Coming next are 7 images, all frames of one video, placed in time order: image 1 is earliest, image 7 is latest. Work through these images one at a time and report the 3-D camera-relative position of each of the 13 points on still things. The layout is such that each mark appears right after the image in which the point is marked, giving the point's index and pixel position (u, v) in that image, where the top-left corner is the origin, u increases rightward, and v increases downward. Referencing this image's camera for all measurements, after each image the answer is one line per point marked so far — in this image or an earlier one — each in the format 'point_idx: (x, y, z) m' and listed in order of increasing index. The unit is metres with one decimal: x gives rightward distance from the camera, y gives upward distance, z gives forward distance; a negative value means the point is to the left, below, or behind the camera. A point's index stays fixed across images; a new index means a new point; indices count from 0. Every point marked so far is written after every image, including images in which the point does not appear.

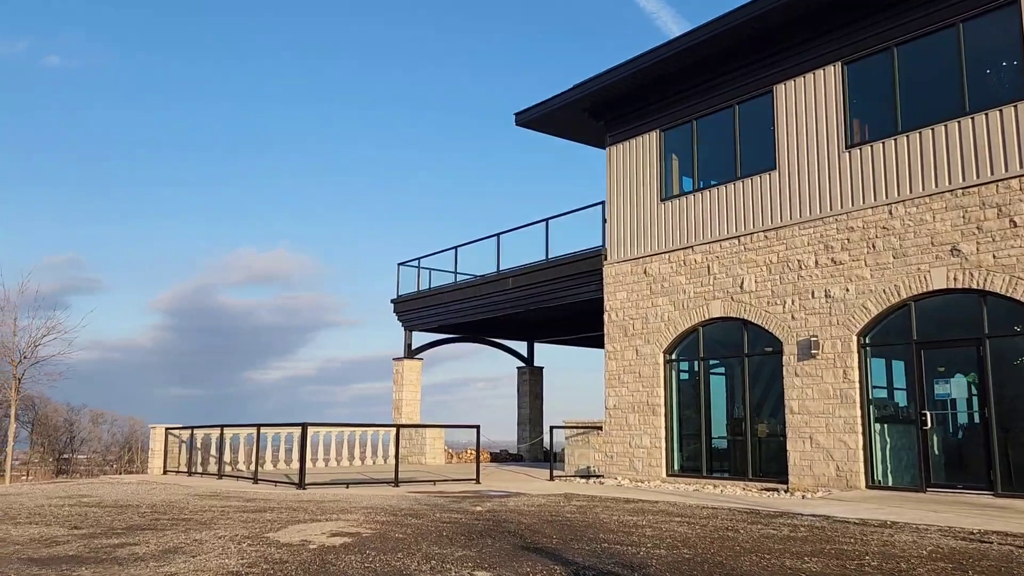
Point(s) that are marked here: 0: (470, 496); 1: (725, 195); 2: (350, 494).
0: (-0.6, -2.8, +11.1) m
1: (+3.5, +1.6, +13.9) m
2: (-2.1, -2.7, +11.2) m
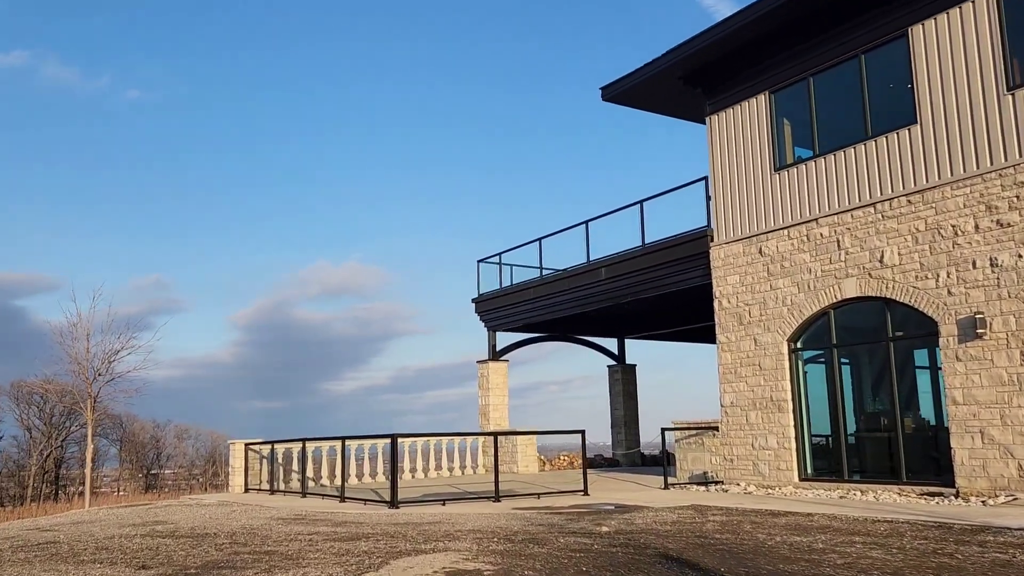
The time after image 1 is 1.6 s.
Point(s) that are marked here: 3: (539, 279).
0: (+0.9, -2.6, +9.7) m
1: (+5.0, +1.9, +12.1) m
2: (-0.7, -2.7, +9.9) m
3: (+0.6, +0.2, +19.1) m
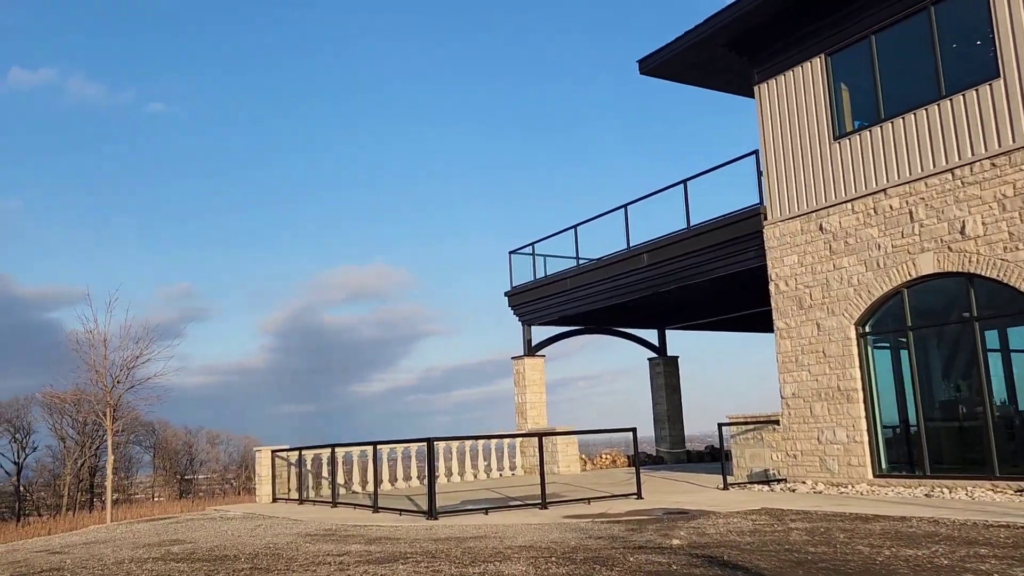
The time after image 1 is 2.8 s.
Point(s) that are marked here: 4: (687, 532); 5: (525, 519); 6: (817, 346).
0: (+1.4, -2.4, +8.7) m
1: (+5.4, +2.2, +11.0) m
2: (-0.2, -2.5, +8.9) m
3: (+1.4, +0.4, +18.0) m
4: (+1.6, -2.2, +7.6) m
5: (+0.2, -2.6, +9.4) m
6: (+4.4, -0.8, +12.2) m
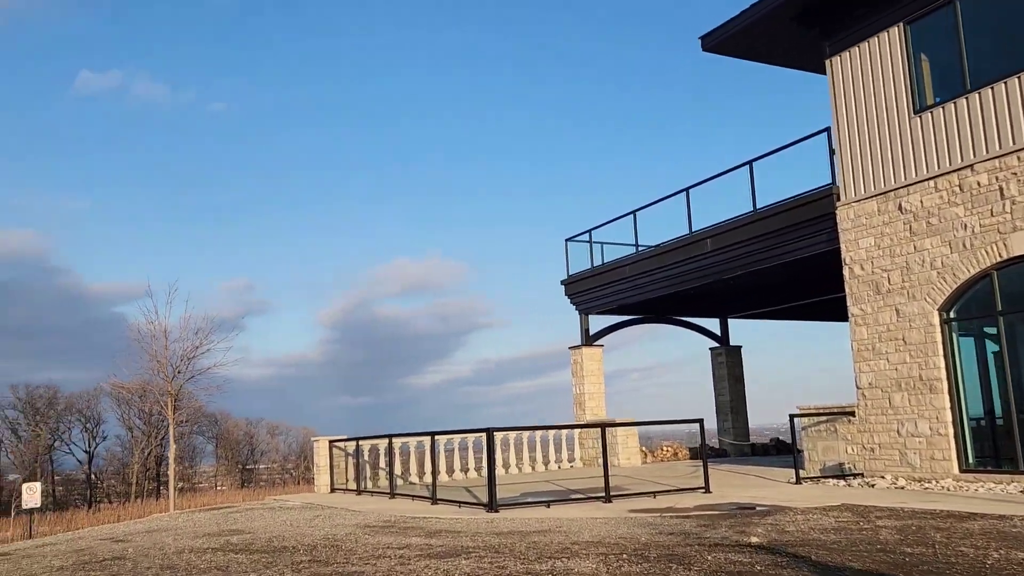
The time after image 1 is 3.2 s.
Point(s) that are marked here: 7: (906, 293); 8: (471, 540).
0: (+2.0, -2.2, +8.2) m
1: (+6.2, +2.4, +10.2) m
2: (+0.5, -2.3, +8.5) m
3: (+2.6, +0.7, +17.5) m
4: (+2.2, -2.1, +7.2) m
5: (+0.8, -2.4, +9.0) m
6: (+5.3, -0.6, +11.5) m
7: (+5.4, -0.1, +11.4) m
8: (-0.4, -2.2, +7.4) m
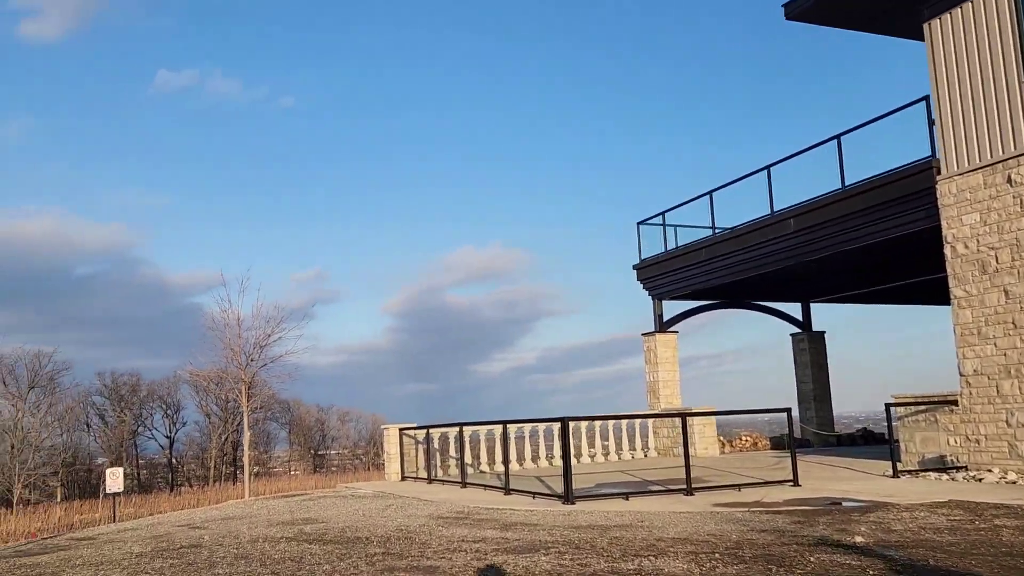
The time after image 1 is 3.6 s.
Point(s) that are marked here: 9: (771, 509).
0: (+2.8, -2.1, +7.7) m
1: (+7.0, +2.7, +9.3) m
2: (+1.3, -2.2, +8.1) m
3: (+4.0, +1.0, +16.9) m
4: (+2.8, -1.9, +6.6) m
5: (+1.6, -2.2, +8.5) m
6: (+6.3, -0.4, +10.6) m
7: (+6.3, +0.2, +10.5) m
8: (+0.3, -2.1, +7.0) m
9: (+2.5, -2.1, +7.9) m
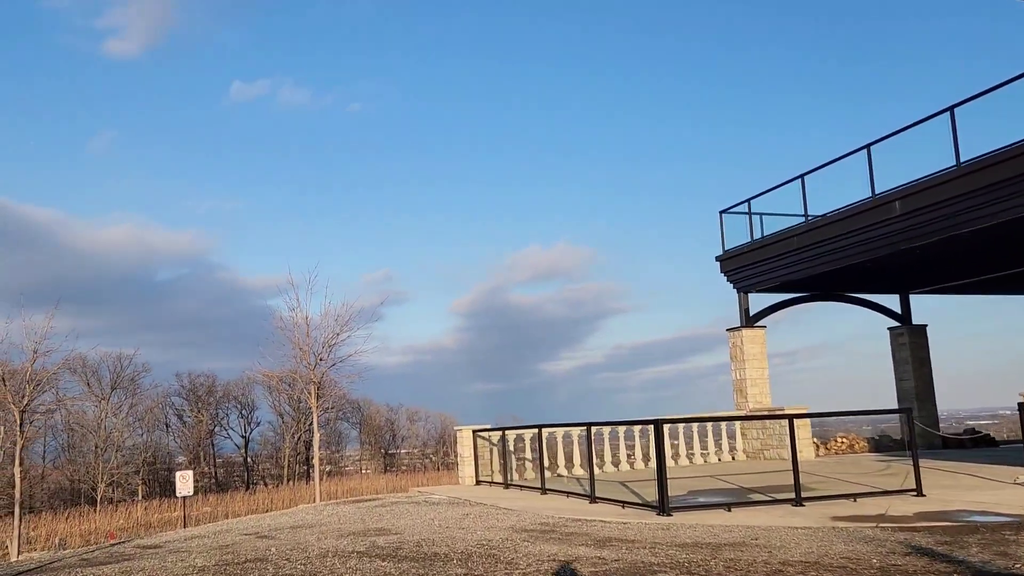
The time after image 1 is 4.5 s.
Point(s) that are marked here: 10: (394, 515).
0: (+3.5, -1.9, +6.6) m
1: (+7.8, +2.9, +7.9) m
2: (+2.1, -2.0, +7.2) m
3: (+5.5, +1.2, +15.7) m
4: (+3.5, -1.8, +5.6) m
5: (+2.5, -2.1, +7.6) m
6: (+7.2, -0.2, +9.3) m
7: (+7.3, +0.4, +9.2) m
8: (+1.0, -2.0, +6.2) m
9: (+3.2, -2.0, +6.9) m
10: (-1.4, -2.7, +9.9) m
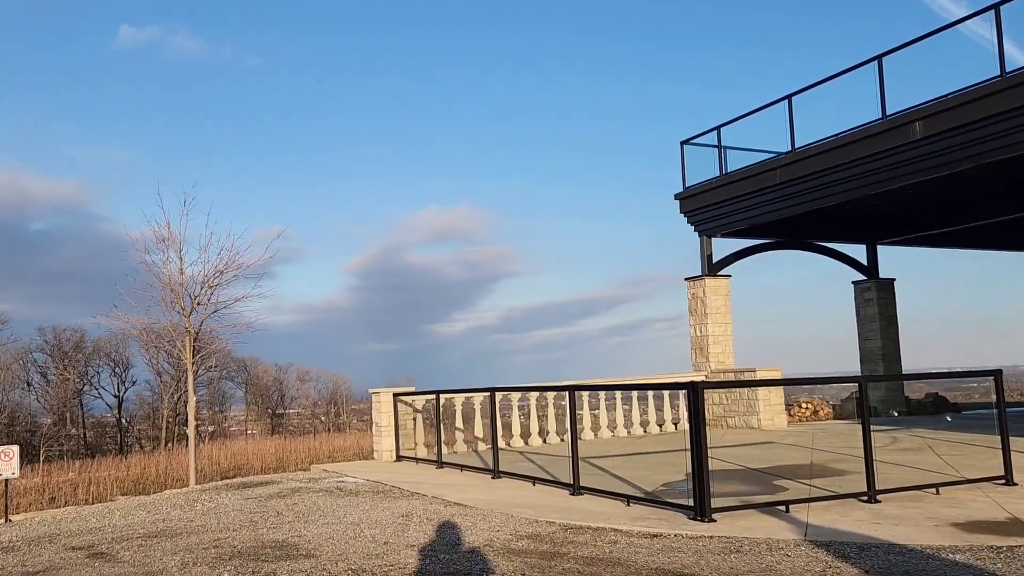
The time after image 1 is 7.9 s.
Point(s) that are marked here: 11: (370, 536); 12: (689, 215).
0: (+3.5, -1.4, +4.4) m
1: (+7.8, +3.4, +5.9) m
2: (+2.0, -1.5, +4.7) m
3: (+4.4, +2.1, +13.5) m
4: (+3.6, -1.3, +3.3) m
5: (+2.4, -1.5, +5.2) m
6: (+6.9, +0.4, +7.4) m
7: (+7.0, +1.0, +7.3) m
8: (+1.1, -1.4, +3.6) m
9: (+3.2, -1.4, +4.6) m
10: (-1.8, -1.9, +7.0) m
11: (-1.0, -1.7, +5.8) m
12: (+3.3, +1.4, +15.6) m
